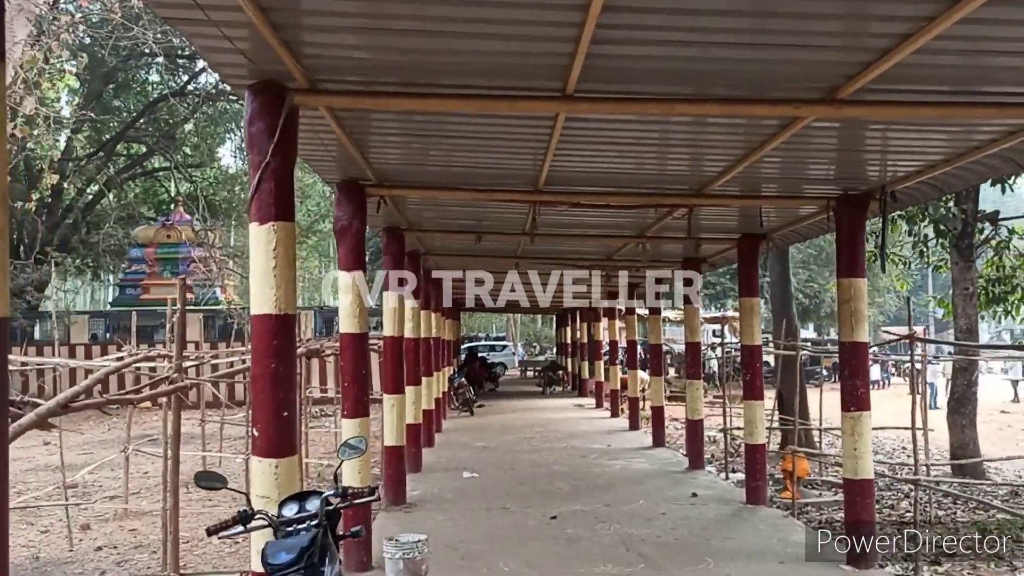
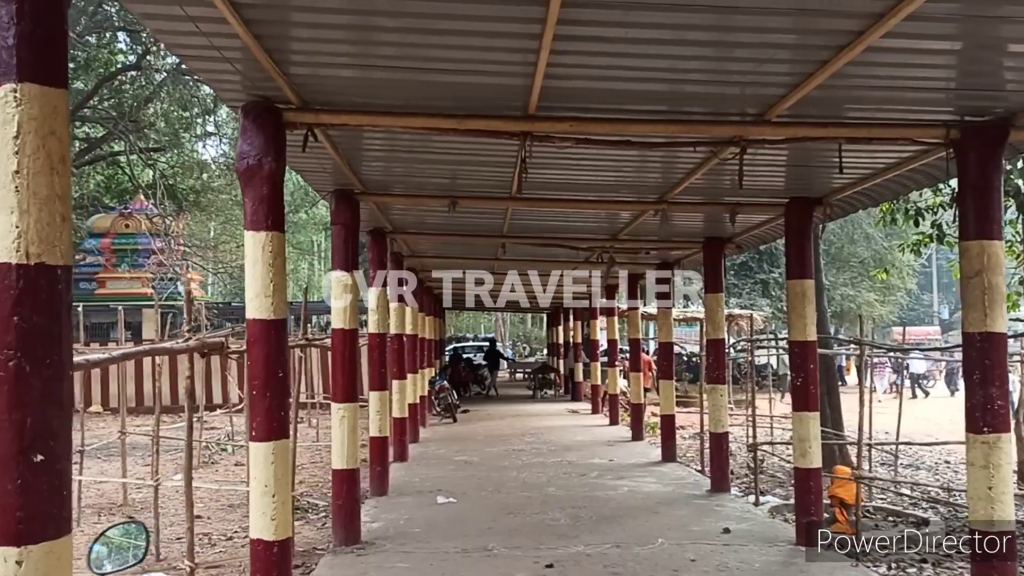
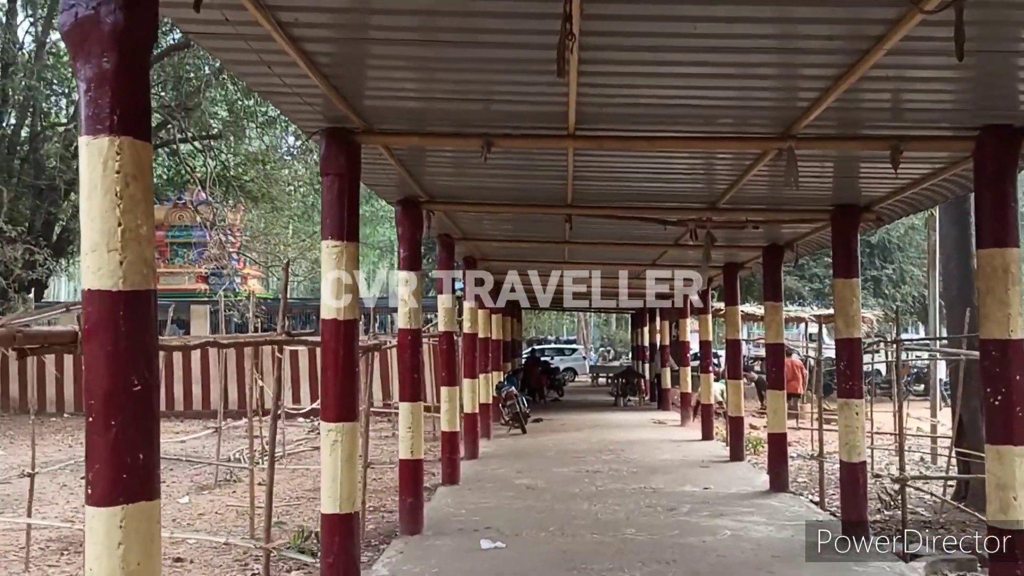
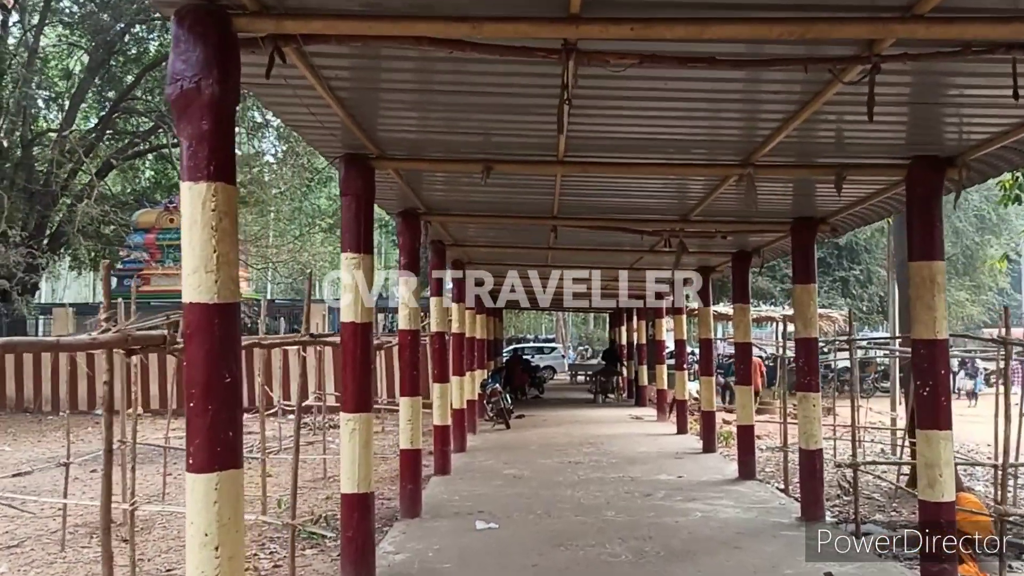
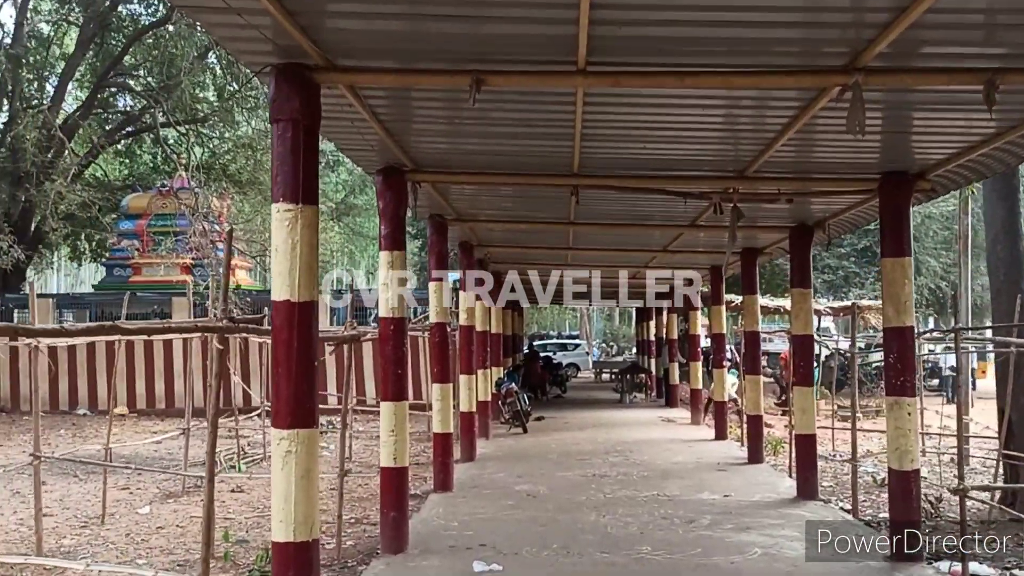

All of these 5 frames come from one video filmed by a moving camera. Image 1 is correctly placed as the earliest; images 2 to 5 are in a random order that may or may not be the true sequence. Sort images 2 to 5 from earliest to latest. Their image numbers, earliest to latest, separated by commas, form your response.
2, 4, 3, 5
